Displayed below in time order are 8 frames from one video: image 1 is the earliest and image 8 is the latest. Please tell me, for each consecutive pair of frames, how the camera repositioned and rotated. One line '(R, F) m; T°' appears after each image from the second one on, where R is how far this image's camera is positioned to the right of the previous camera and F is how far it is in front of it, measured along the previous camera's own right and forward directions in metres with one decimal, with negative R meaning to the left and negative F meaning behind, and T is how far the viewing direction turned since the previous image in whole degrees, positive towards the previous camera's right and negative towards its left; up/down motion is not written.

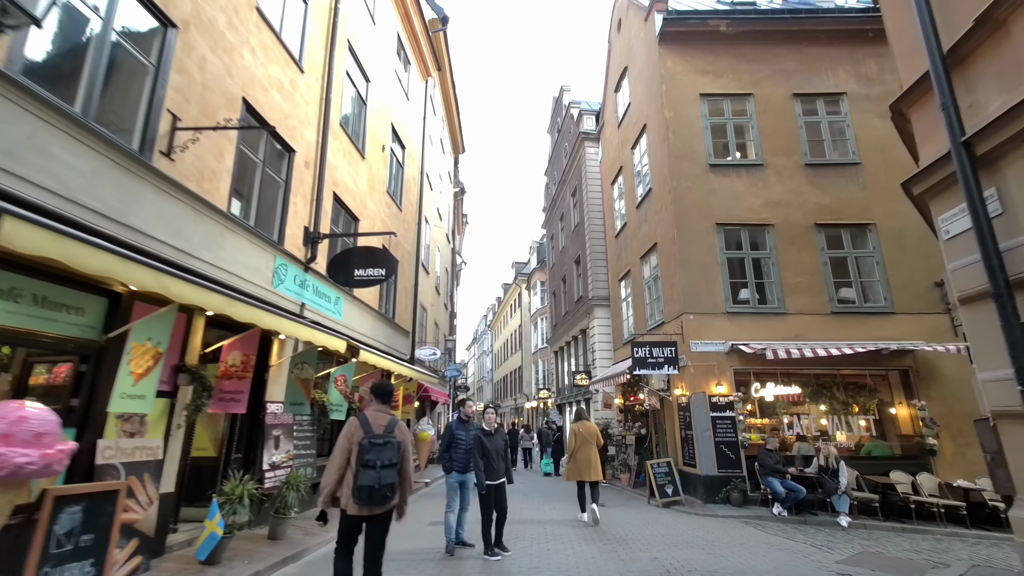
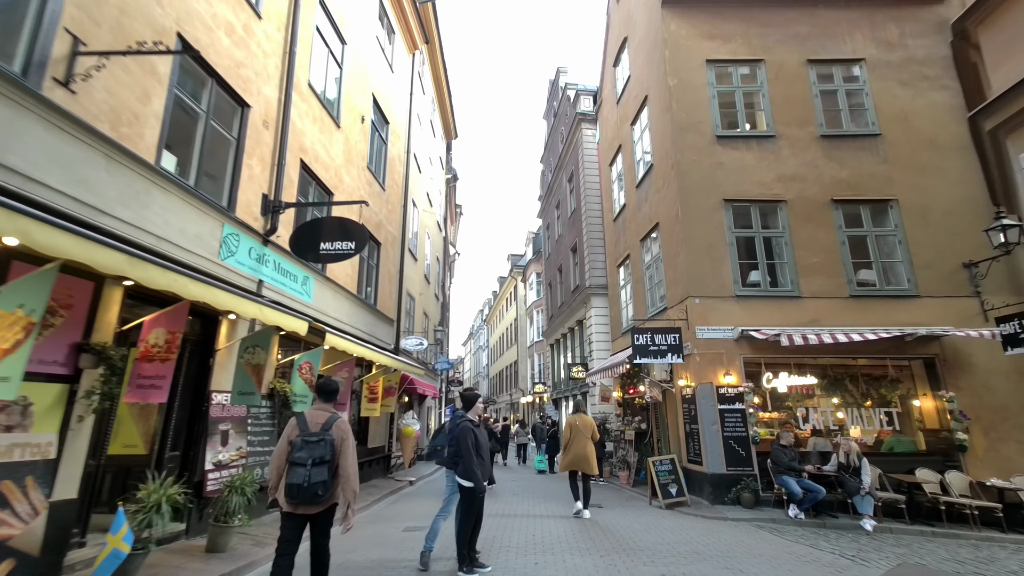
(+0.2, +1.0) m; 0°
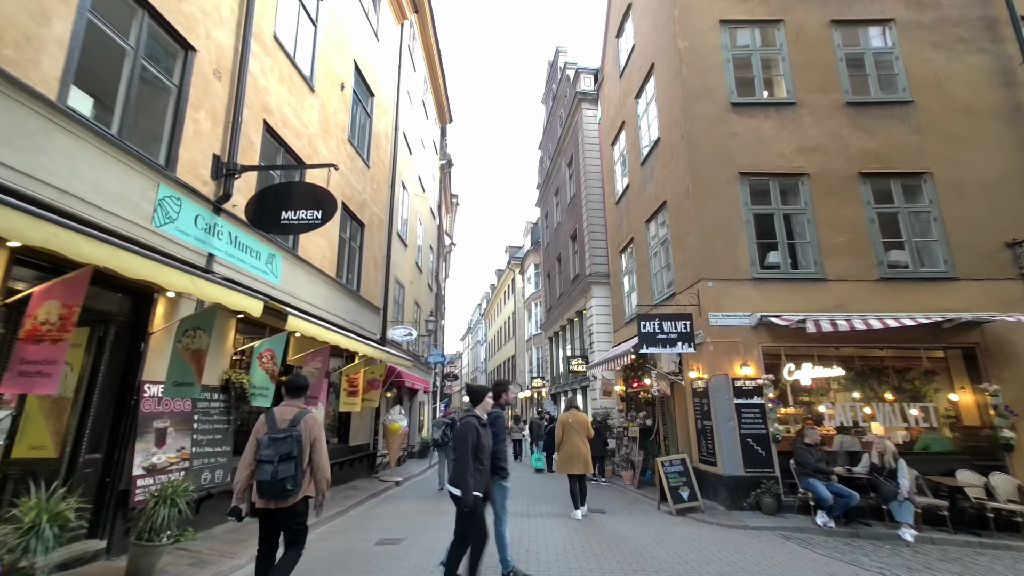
(+0.1, +1.1) m; 0°
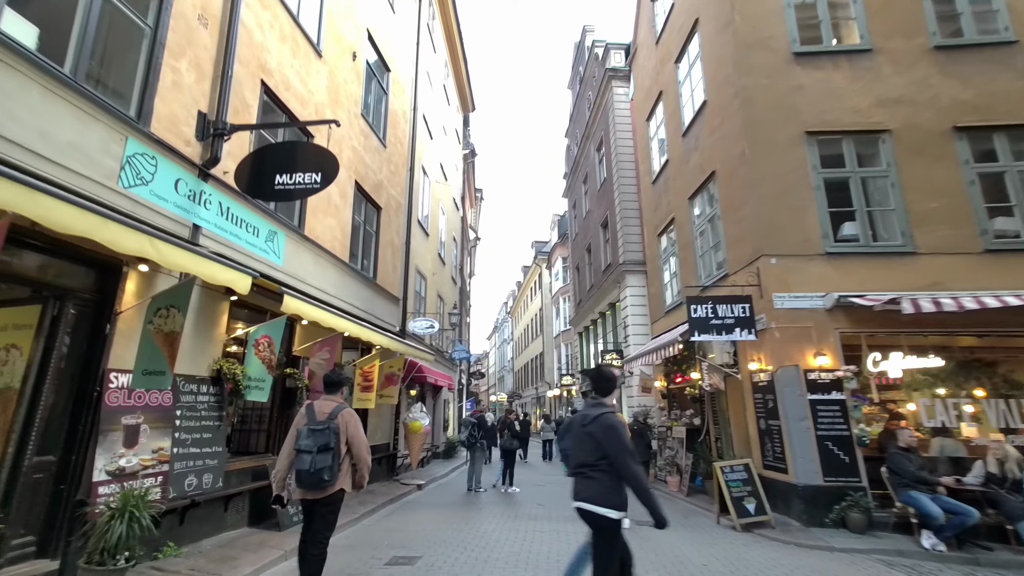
(-0.1, +1.1) m; -3°
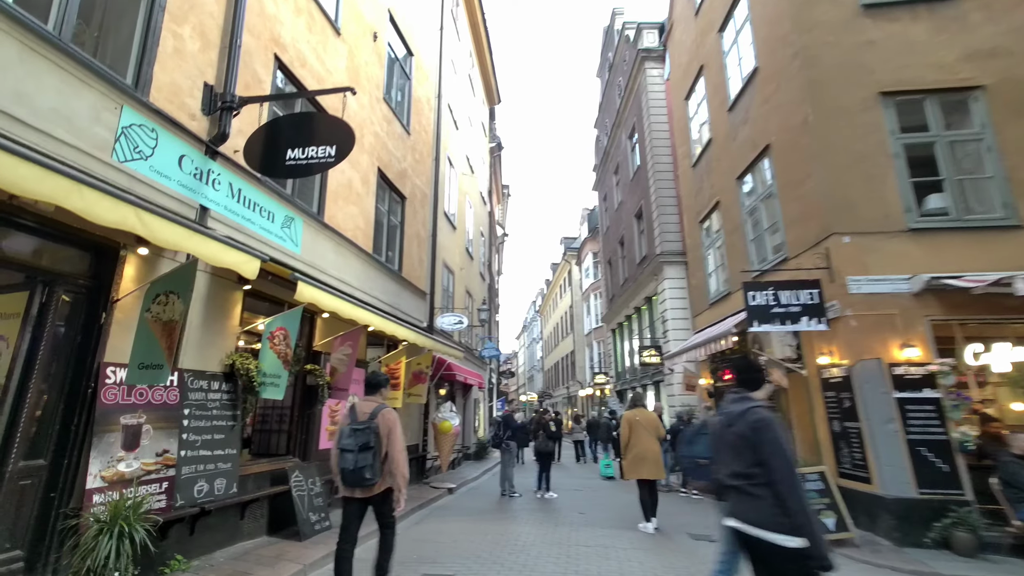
(-0.1, +0.7) m; -3°
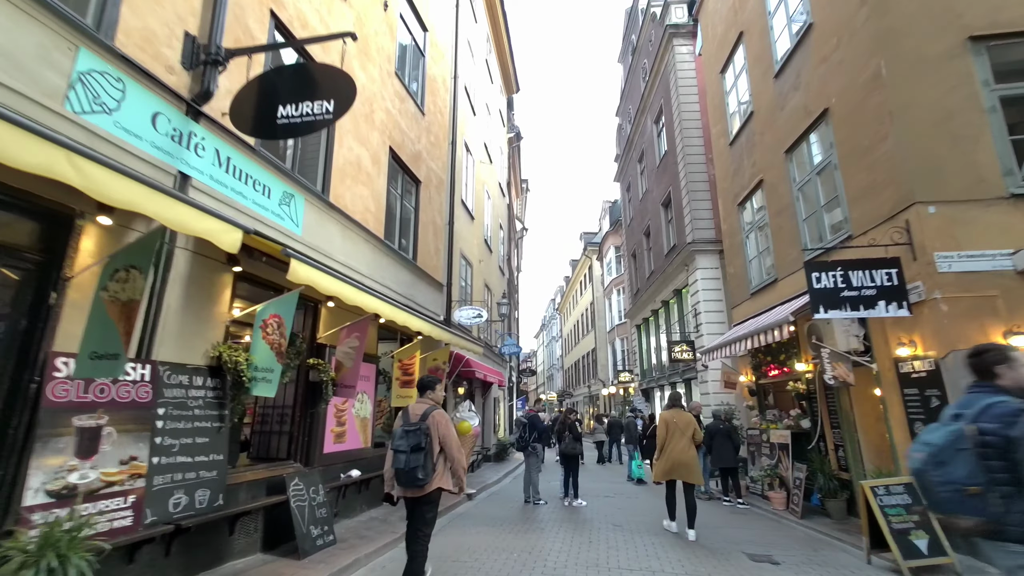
(-0.1, +0.9) m; -2°
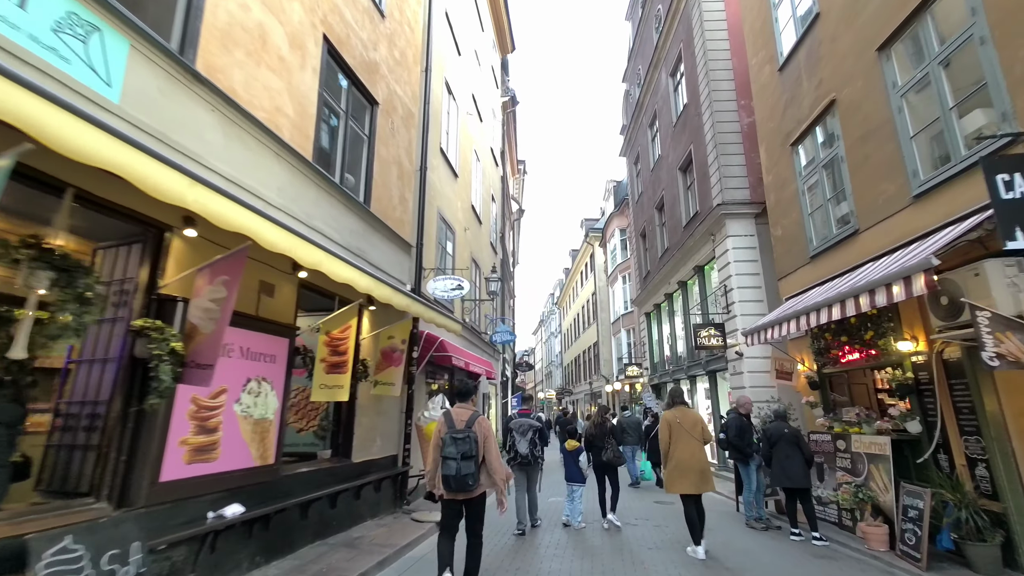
(+0.2, +2.7) m; 0°
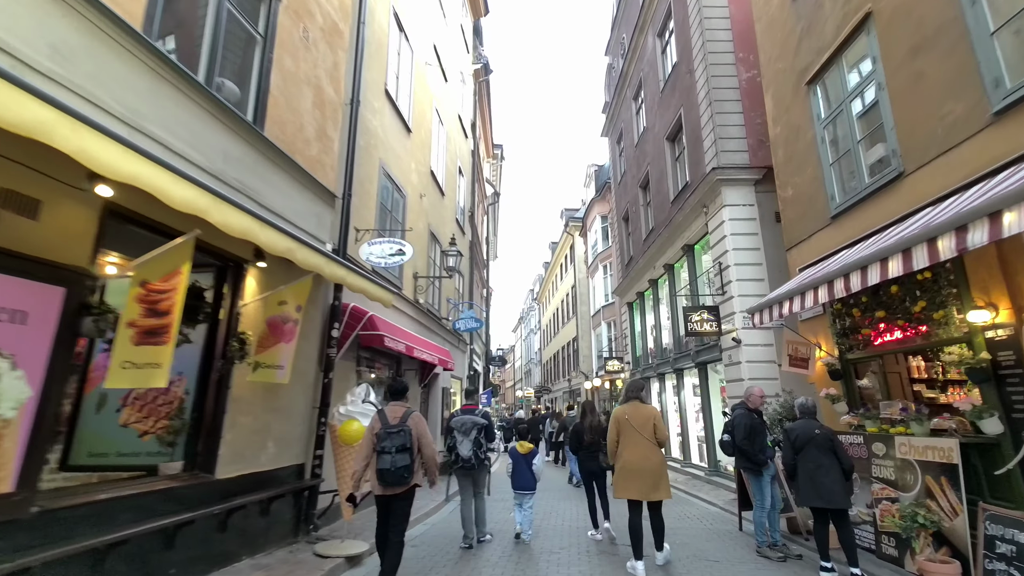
(+0.5, +1.9) m; +2°
